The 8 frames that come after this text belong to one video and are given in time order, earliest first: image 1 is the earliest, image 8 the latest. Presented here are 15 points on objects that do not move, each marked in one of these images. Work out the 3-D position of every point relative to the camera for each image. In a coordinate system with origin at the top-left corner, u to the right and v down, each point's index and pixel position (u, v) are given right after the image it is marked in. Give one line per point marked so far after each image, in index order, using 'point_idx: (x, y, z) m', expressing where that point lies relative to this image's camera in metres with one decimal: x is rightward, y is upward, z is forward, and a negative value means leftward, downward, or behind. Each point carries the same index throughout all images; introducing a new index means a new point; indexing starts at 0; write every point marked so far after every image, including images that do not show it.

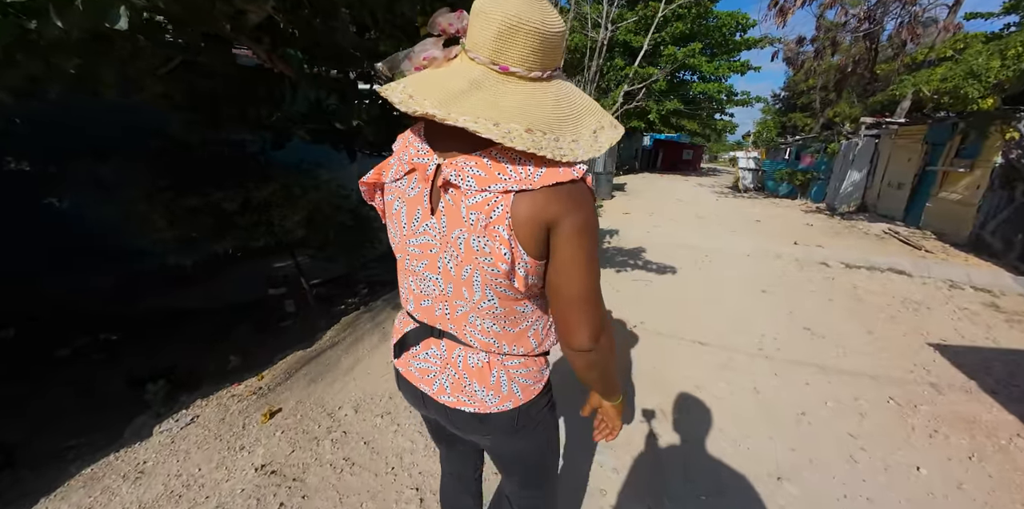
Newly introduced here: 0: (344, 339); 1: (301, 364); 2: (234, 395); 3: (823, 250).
0: (-1.2, -0.6, +2.7) m
1: (-1.4, -0.7, +2.5) m
2: (-1.7, -0.9, +2.3) m
3: (+5.1, +0.1, +6.0) m
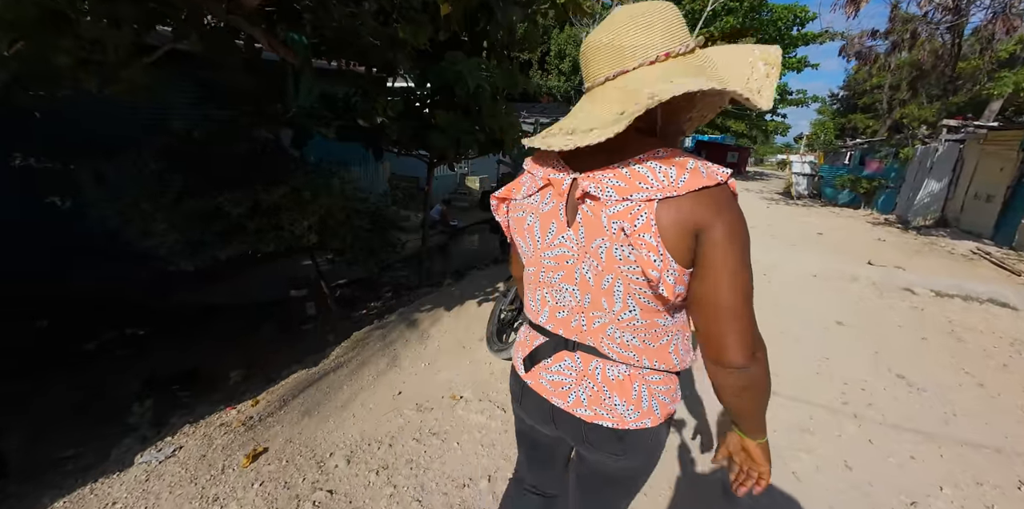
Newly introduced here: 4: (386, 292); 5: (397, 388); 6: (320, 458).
0: (-1.1, -0.7, +2.5) m
1: (-1.3, -0.8, +2.2) m
2: (-1.6, -0.9, +2.0) m
3: (+5.5, -0.2, +5.2) m
4: (-2.0, -0.6, +5.8) m
5: (-0.7, -0.8, +2.2) m
6: (-0.9, -0.9, +1.7) m
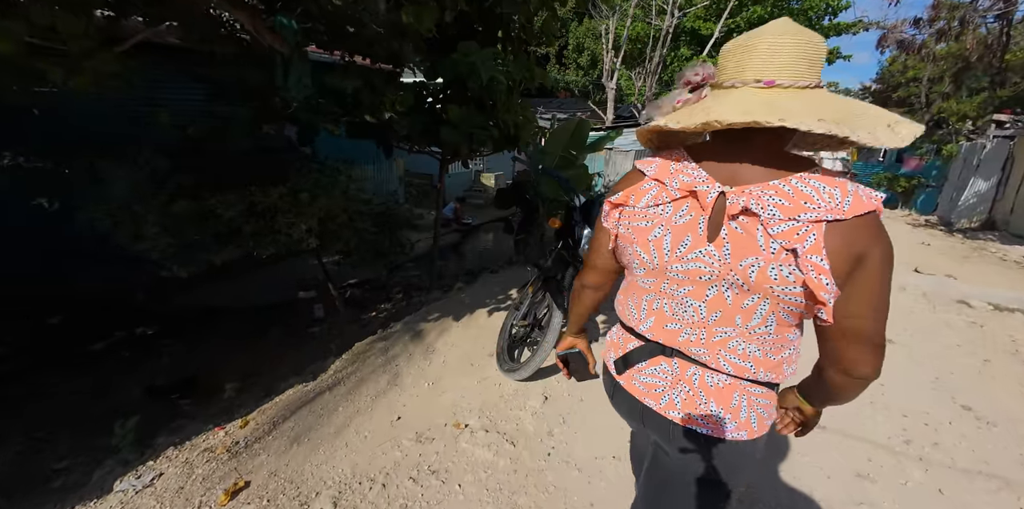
0: (-1.0, -0.8, +2.3) m
1: (-1.2, -0.9, +2.1) m
2: (-1.5, -1.0, +1.9) m
3: (+5.7, -0.3, +4.8) m
4: (-1.7, -0.6, +5.6) m
5: (-0.6, -0.8, +2.0) m
6: (-0.9, -1.0, +1.5) m
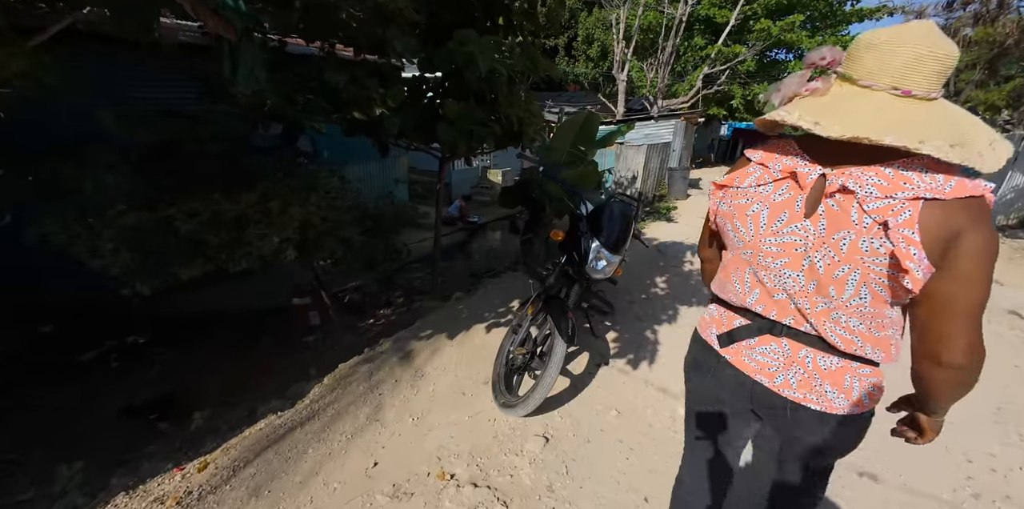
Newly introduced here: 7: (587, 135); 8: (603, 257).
0: (-1.0, -0.8, +2.0) m
1: (-1.2, -0.9, +1.8) m
2: (-1.6, -1.1, +1.6) m
3: (+5.7, -0.4, +4.3) m
4: (-1.7, -0.6, +5.4) m
5: (-0.6, -0.9, +1.7) m
6: (-0.9, -1.1, +1.3) m
7: (+1.0, +1.6, +5.0) m
8: (+0.5, 0.0, +1.9) m
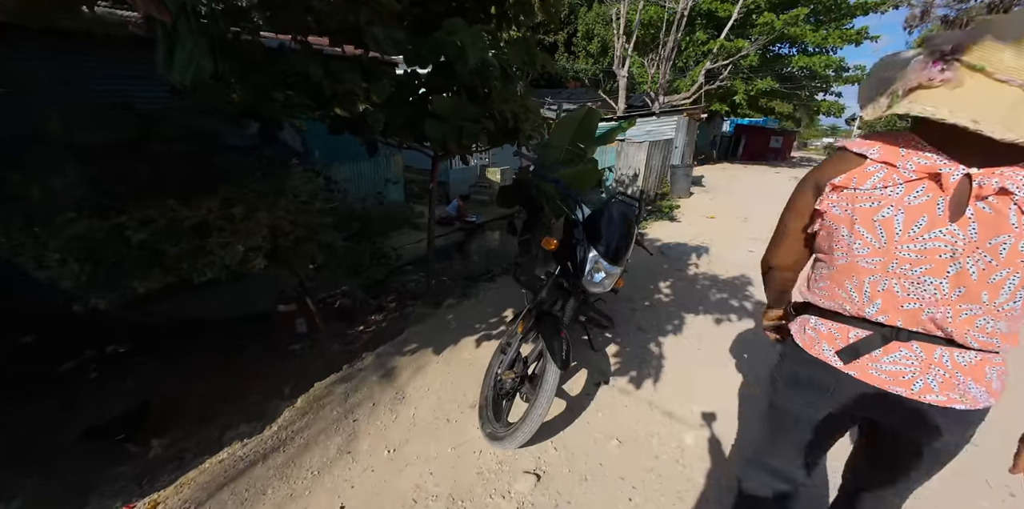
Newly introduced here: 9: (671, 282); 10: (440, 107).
0: (-1.1, -0.9, +1.8) m
1: (-1.3, -1.0, +1.6) m
2: (-1.6, -1.1, +1.4) m
3: (+5.7, -0.4, +4.1) m
4: (-1.7, -0.7, +5.2) m
5: (-0.7, -1.0, +1.5) m
6: (-0.9, -1.2, +1.1) m
7: (+1.0, +1.6, +4.8) m
8: (+0.4, -0.1, +1.7) m
9: (+1.7, -0.3, +3.9) m
10: (-0.6, +1.3, +3.3) m
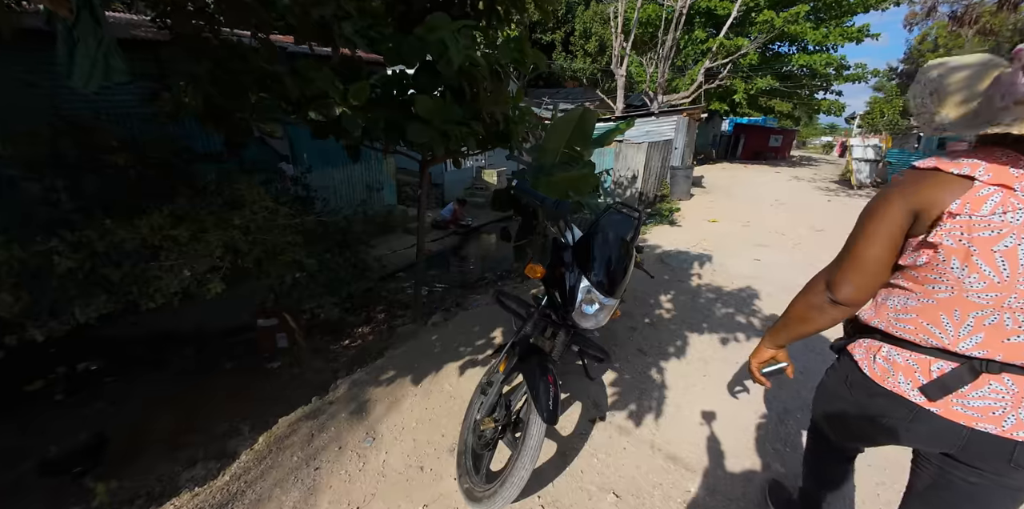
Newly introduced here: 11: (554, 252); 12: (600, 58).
0: (-1.1, -1.0, +1.6) m
1: (-1.4, -1.1, +1.4) m
2: (-1.7, -1.3, +1.2) m
3: (+5.6, -0.5, +3.9) m
4: (-1.8, -0.8, +4.9) m
5: (-0.8, -1.1, +1.3) m
6: (-1.0, -1.3, +0.8) m
7: (+0.9, +1.5, +4.5) m
8: (+0.3, -0.2, +1.4) m
9: (+1.6, -0.4, +3.7) m
10: (-0.7, +1.2, +3.1) m
11: (+0.2, 0.0, +1.6) m
12: (+4.4, +9.9, +18.6) m
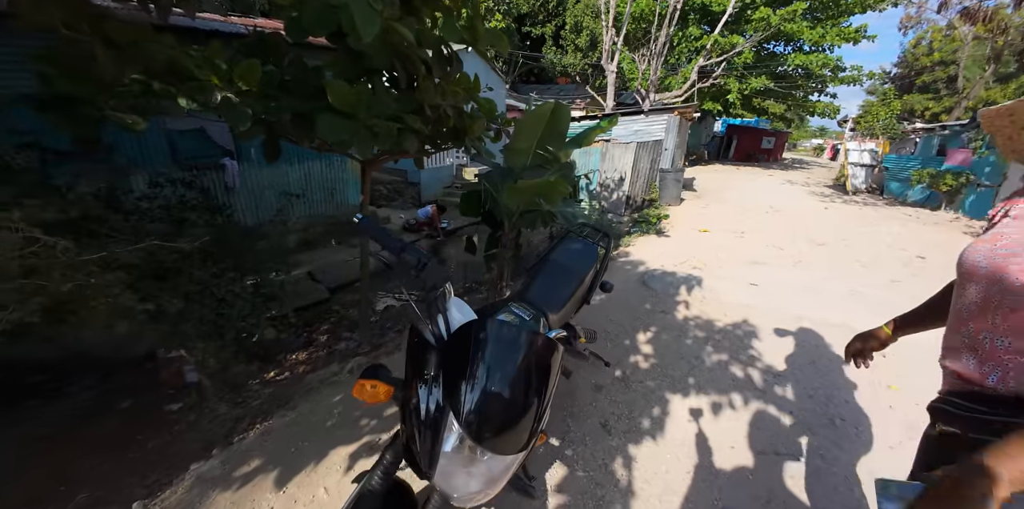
0: (-1.5, -1.2, +0.9) m
1: (-1.7, -1.3, +0.7) m
2: (-2.1, -1.4, +0.5) m
3: (+5.2, -0.7, +3.3) m
4: (-2.3, -0.9, +4.3) m
5: (-1.1, -1.3, +0.6) m
6: (-1.4, -1.5, +0.2) m
7: (+0.5, +1.3, +3.9) m
8: (0.0, -0.4, +0.8) m
9: (+1.2, -0.6, +3.1) m
10: (-1.1, +1.0, +2.4) m
11: (-0.2, -0.2, +0.9) m
12: (+3.8, +9.7, +18.0) m
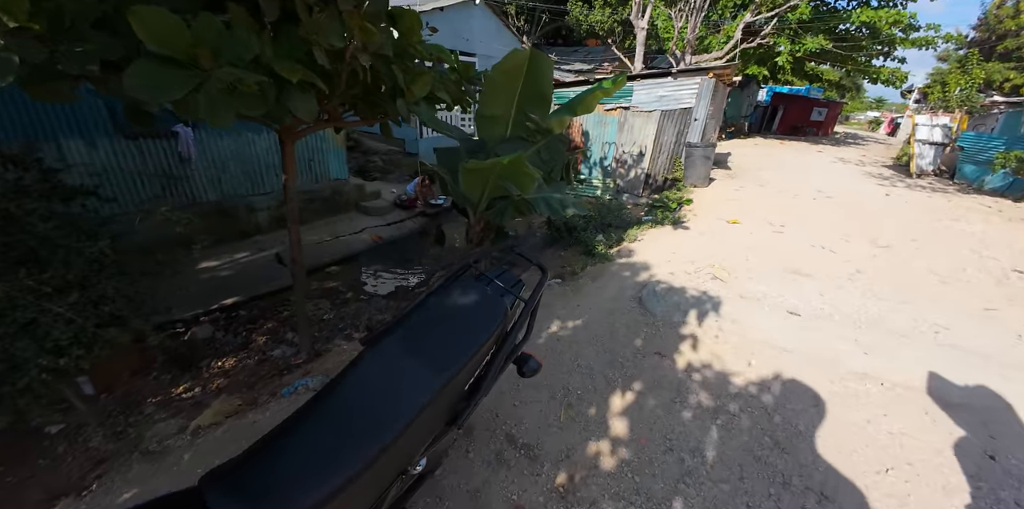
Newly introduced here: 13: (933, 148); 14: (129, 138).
0: (-2.1, -1.4, +0.3) m
1: (-2.3, -1.5, +0.1) m
2: (-2.6, -1.6, -0.1) m
3: (+4.8, -1.0, +2.2) m
4: (-2.6, -0.8, +3.6) m
5: (-1.7, -1.5, 0.0) m
6: (-2.0, -1.7, -0.5) m
7: (+0.2, +1.2, +2.9) m
8: (-0.6, -0.6, 0.0) m
9: (+0.8, -0.7, +2.2) m
10: (-1.5, +0.9, +1.5) m
11: (-0.7, -0.4, +0.1) m
12: (+4.7, +10.6, +16.1) m
13: (+13.3, +3.4, +11.7) m
14: (-5.0, +1.6, +4.8) m
